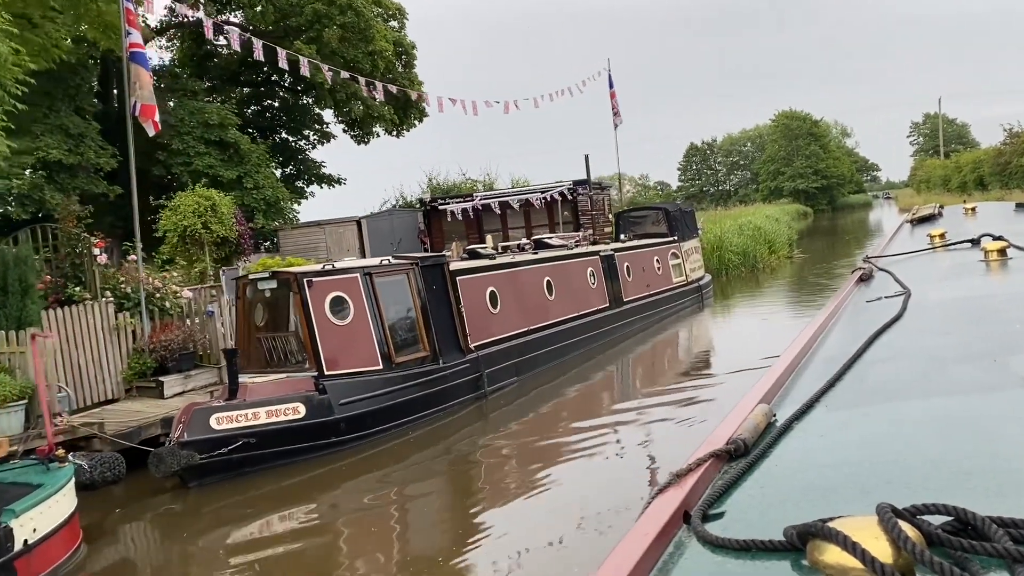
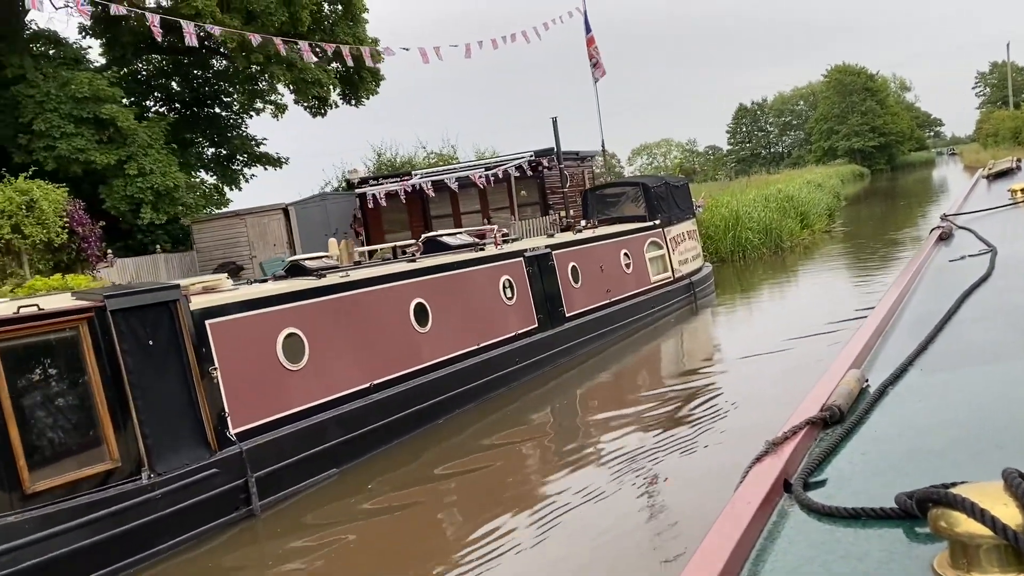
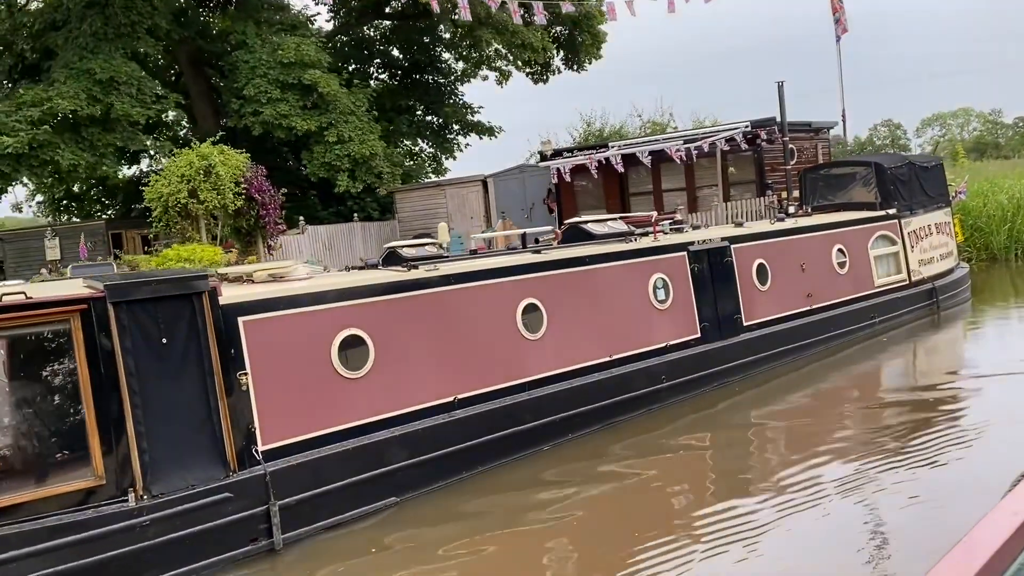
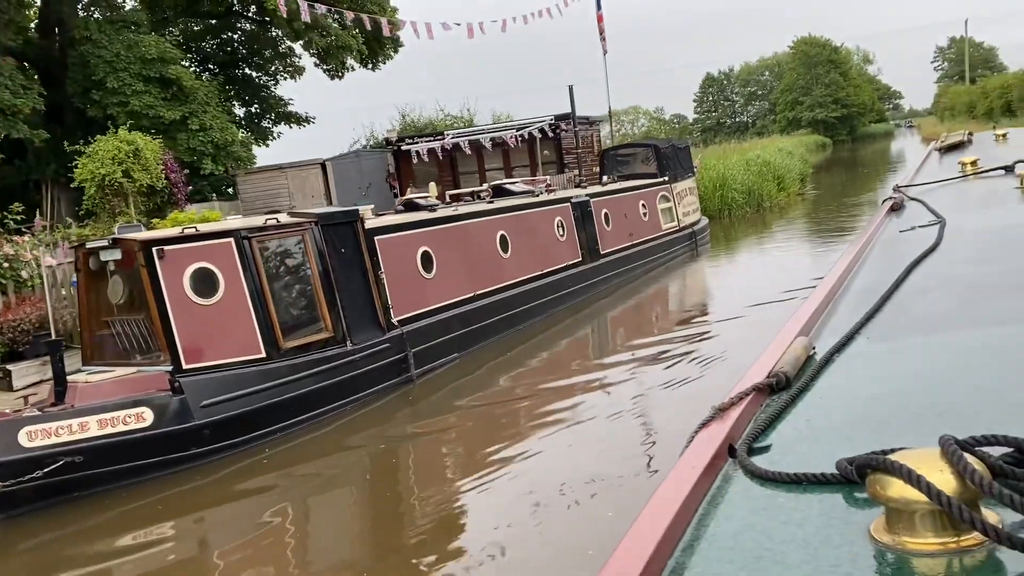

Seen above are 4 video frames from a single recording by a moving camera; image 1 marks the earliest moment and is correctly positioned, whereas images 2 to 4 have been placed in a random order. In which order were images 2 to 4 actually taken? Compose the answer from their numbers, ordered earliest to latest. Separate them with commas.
4, 2, 3
